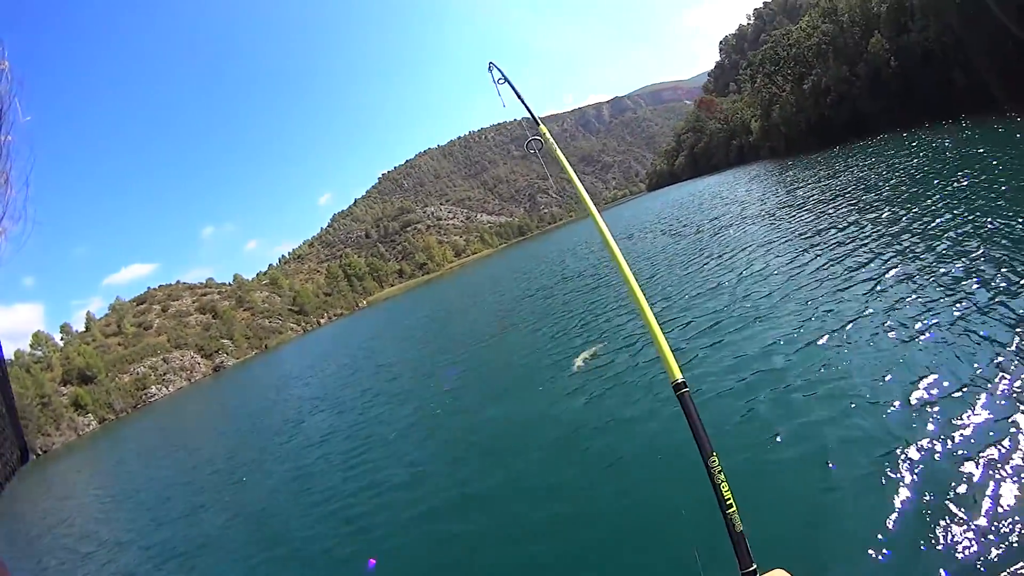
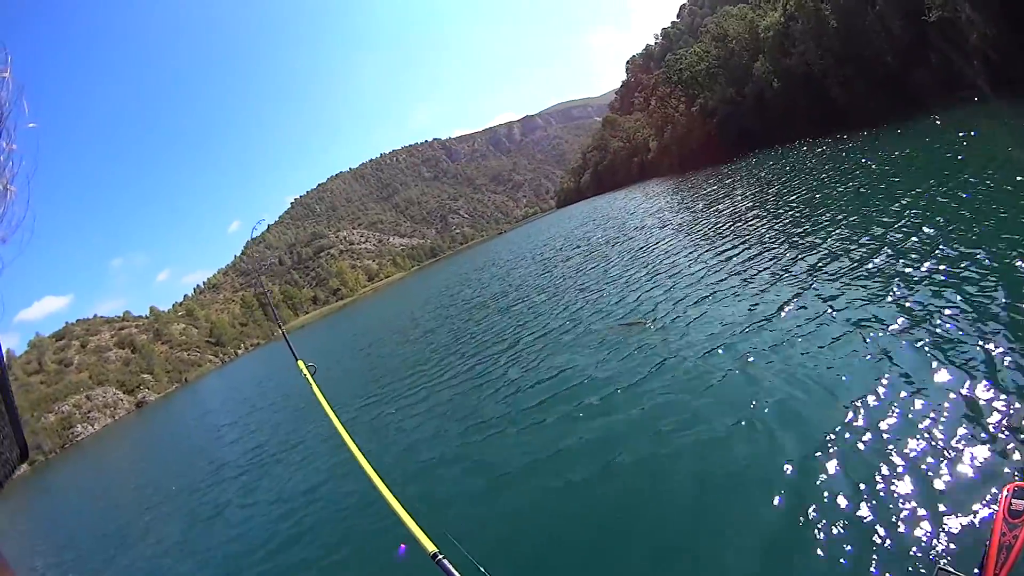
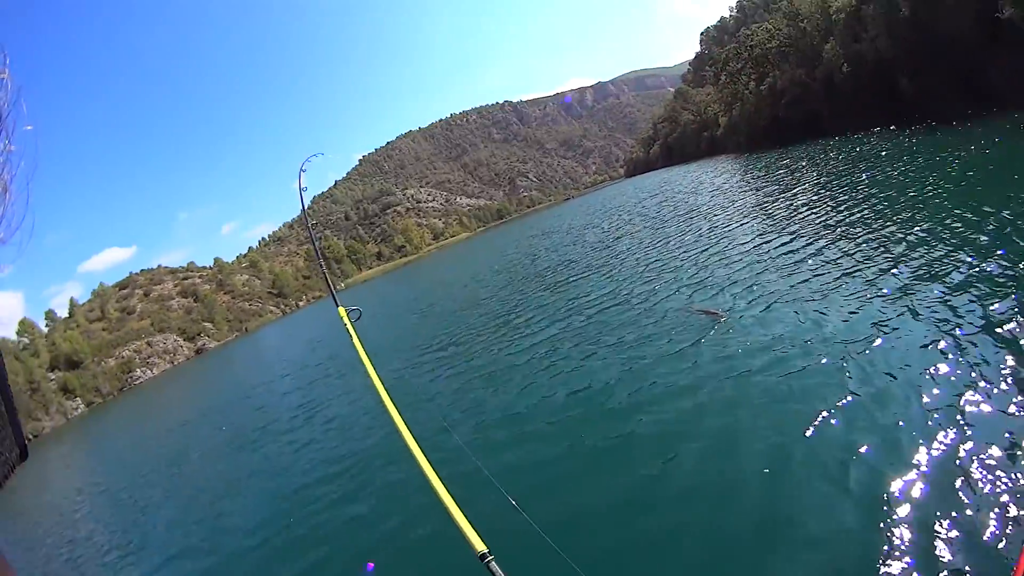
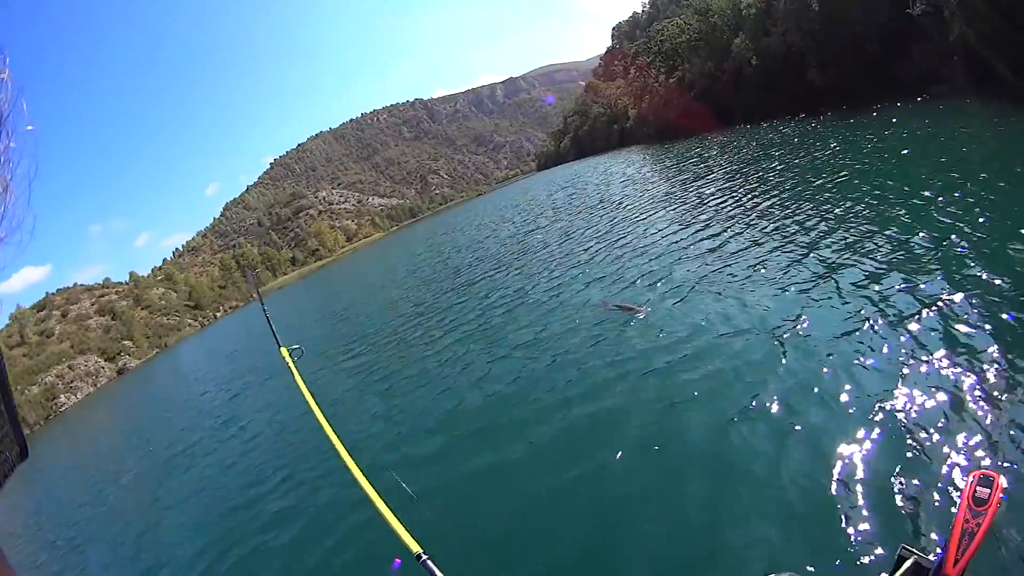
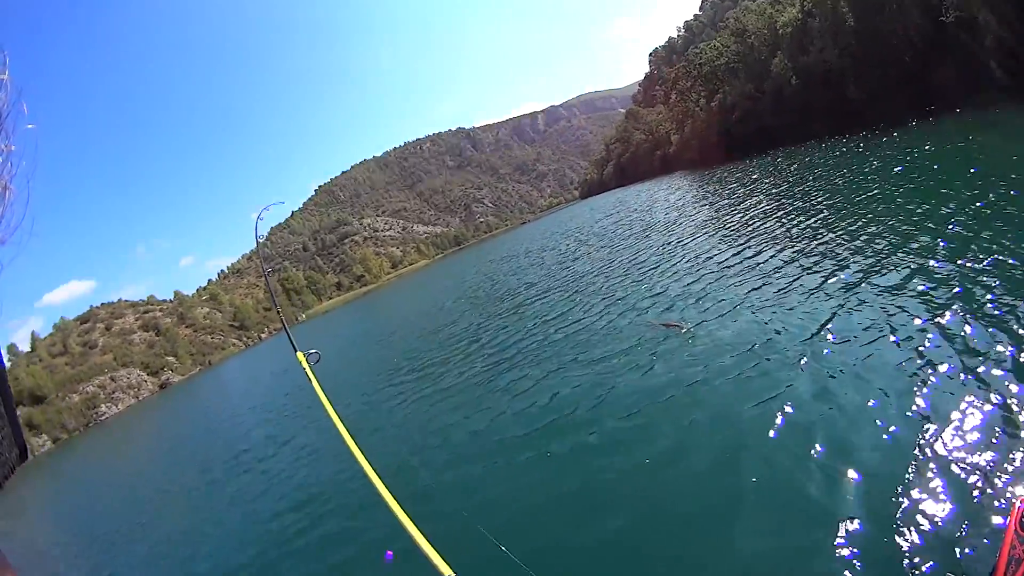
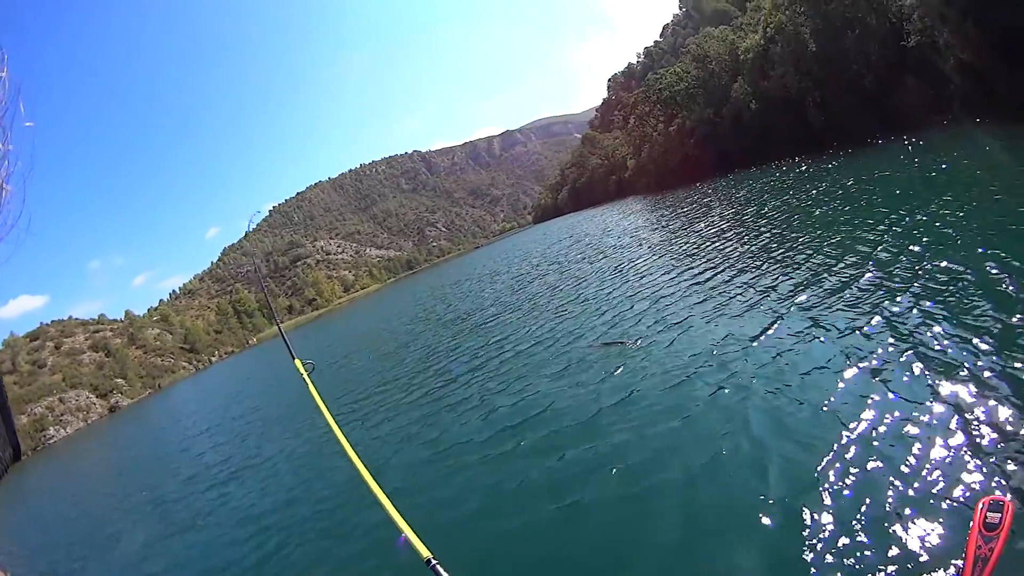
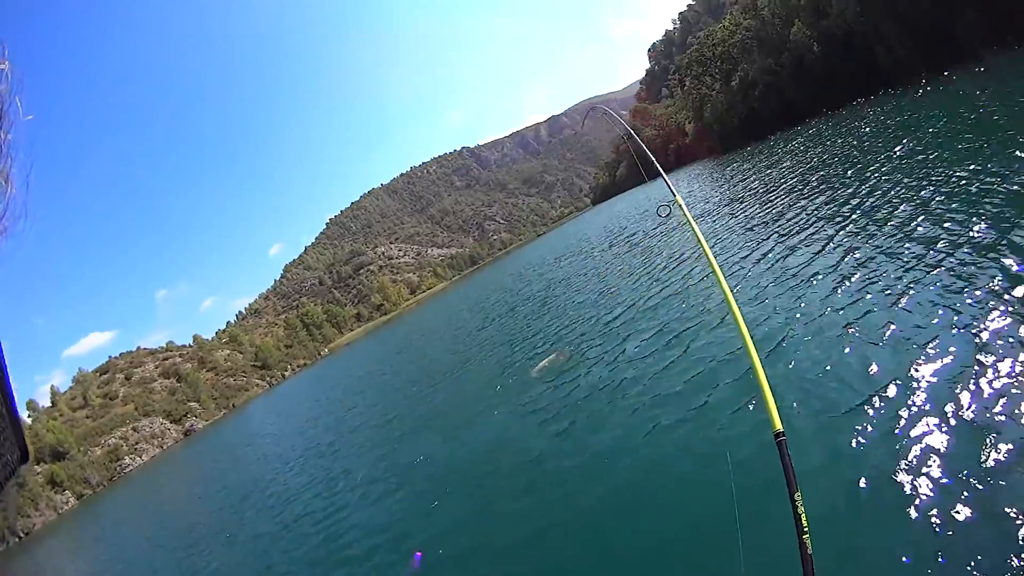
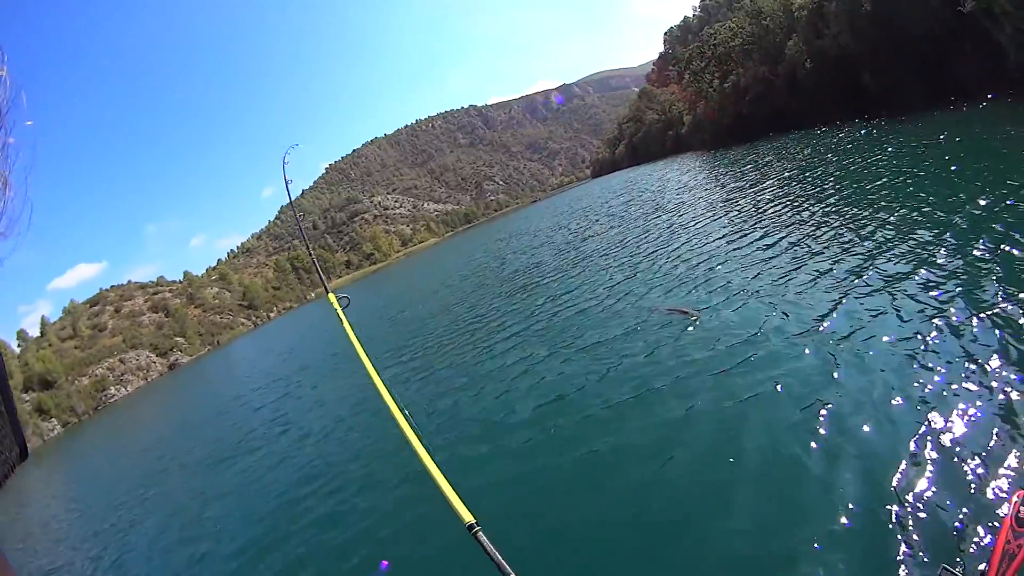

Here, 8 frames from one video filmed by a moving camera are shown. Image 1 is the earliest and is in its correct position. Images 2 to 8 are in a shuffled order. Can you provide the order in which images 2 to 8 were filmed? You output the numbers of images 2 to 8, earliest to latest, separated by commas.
7, 2, 6, 5, 3, 8, 4
